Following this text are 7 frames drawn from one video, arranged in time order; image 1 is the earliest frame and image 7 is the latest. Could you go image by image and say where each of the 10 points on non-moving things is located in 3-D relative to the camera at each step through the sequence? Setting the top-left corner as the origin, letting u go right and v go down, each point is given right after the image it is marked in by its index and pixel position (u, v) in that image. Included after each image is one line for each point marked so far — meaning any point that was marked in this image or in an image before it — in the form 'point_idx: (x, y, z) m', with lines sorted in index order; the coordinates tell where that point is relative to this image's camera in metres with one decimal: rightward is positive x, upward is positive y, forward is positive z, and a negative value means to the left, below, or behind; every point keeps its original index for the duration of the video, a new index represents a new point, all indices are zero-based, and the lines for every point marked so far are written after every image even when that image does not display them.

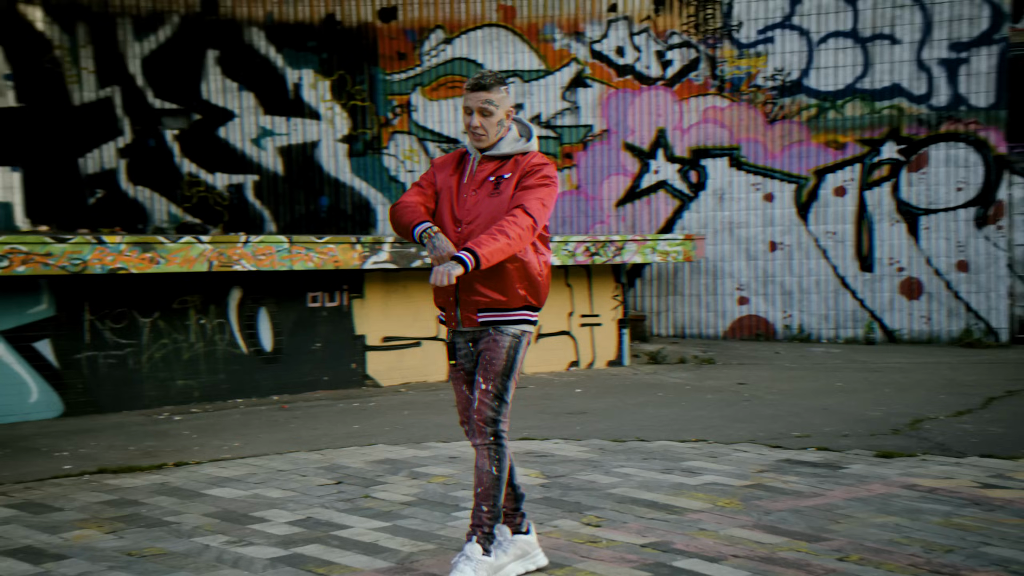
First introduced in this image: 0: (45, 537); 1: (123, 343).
0: (-1.9, -1.0, +3.9) m
1: (-3.1, -0.4, +7.8) m
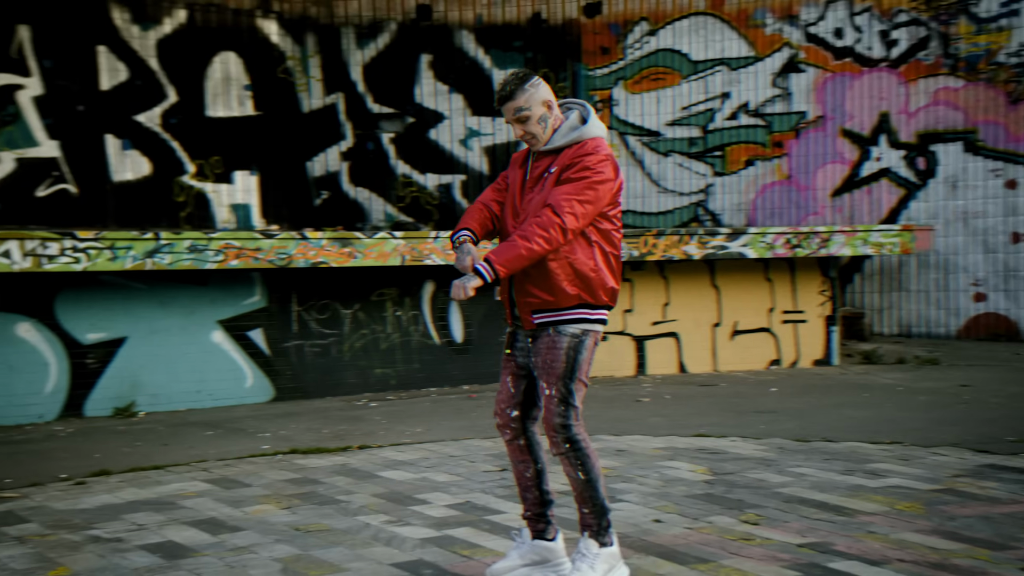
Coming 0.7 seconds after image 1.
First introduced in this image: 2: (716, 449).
0: (-1.2, -1.0, +4.3) m
1: (-1.6, -0.4, +8.4) m
2: (+1.2, -0.9, +5.8) m
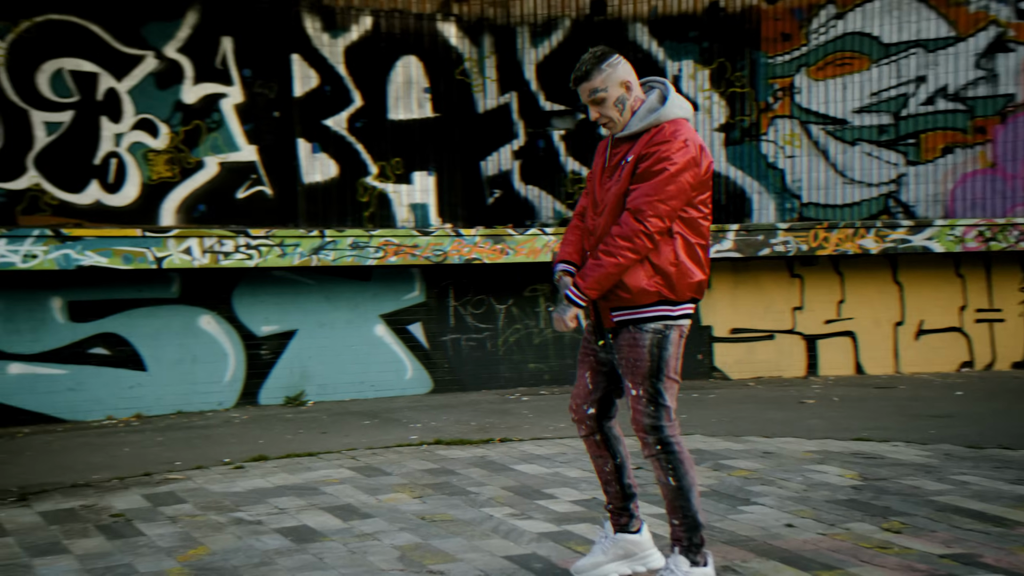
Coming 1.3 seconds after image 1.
0: (-0.7, -0.9, +4.4) m
1: (-0.3, -0.3, +8.5) m
2: (+2.0, -0.9, +5.4) m
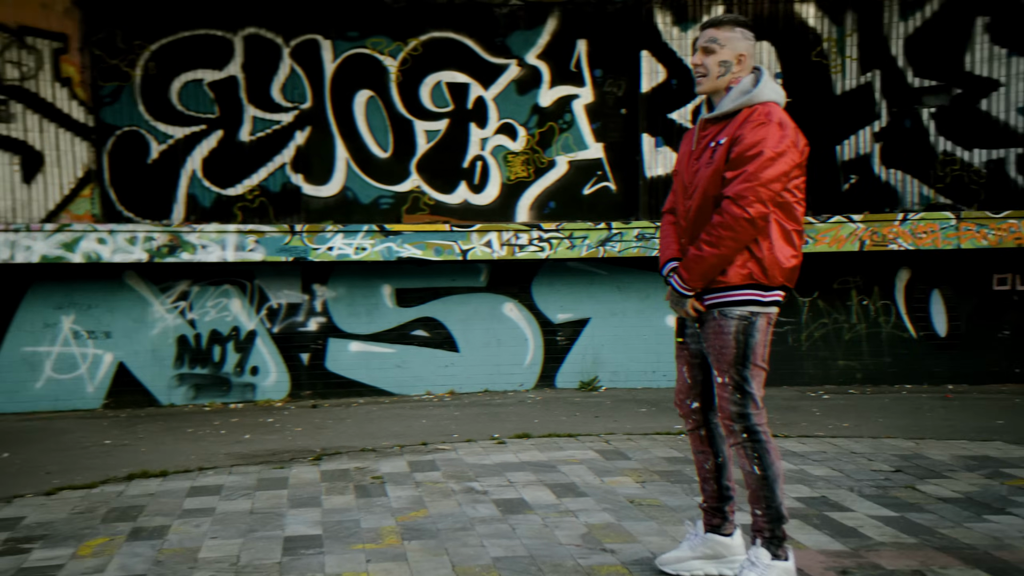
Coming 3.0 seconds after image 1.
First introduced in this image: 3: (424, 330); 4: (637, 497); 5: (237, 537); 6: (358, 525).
0: (+0.4, -0.9, +4.6) m
1: (+2.3, -0.3, +8.2) m
2: (+3.2, -0.9, +4.5) m
3: (-0.8, -0.4, +8.7) m
4: (+0.5, -0.9, +4.1) m
5: (-1.1, -1.0, +3.9) m
6: (-0.6, -1.0, +3.9) m
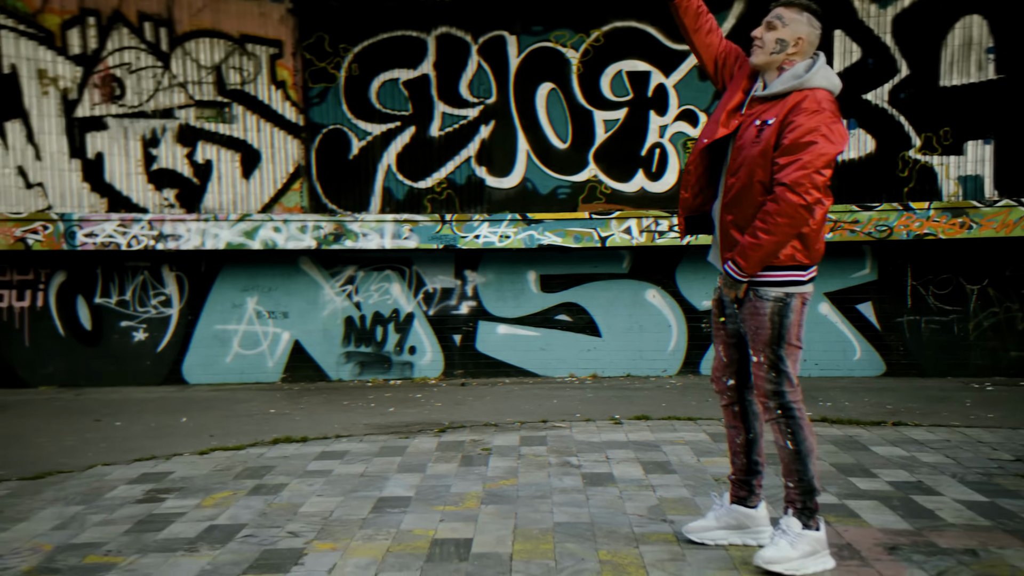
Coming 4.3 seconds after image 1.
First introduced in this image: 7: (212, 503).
0: (+0.8, -0.8, +4.6) m
1: (+3.4, -0.2, +7.7) m
2: (+3.6, -0.8, +3.9) m
3: (+0.5, -0.2, +8.8) m
4: (+0.9, -0.8, +4.1) m
5: (-0.8, -0.9, +4.2) m
6: (-0.3, -0.9, +4.2) m
7: (-1.3, -0.9, +4.3) m
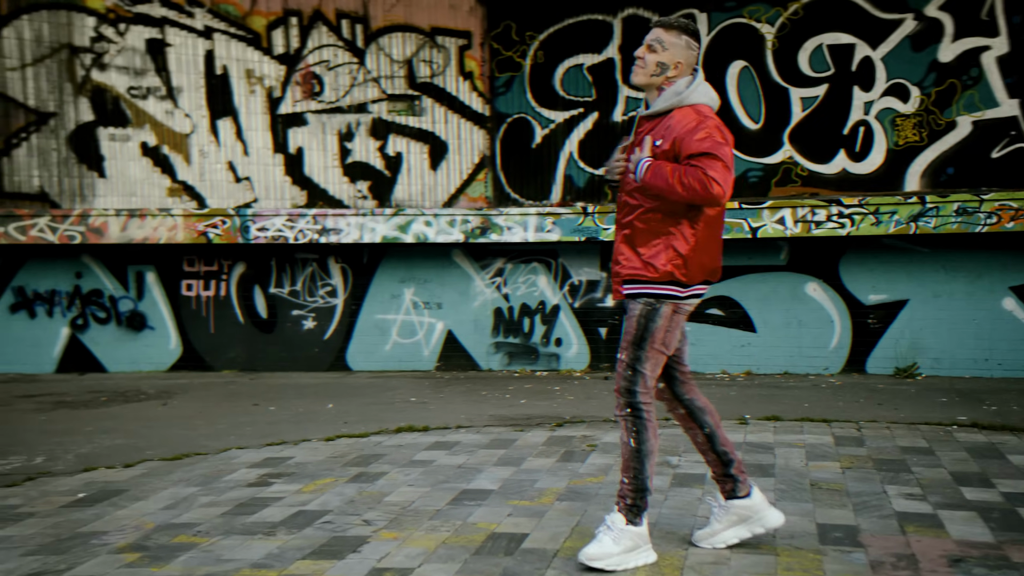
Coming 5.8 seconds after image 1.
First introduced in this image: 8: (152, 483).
0: (+1.3, -0.8, +4.2) m
1: (+4.5, -0.1, +6.8) m
2: (+3.9, -0.8, +3.0) m
3: (+1.8, -0.2, +8.5) m
4: (+1.2, -0.8, +3.7) m
5: (-0.3, -0.9, +4.2) m
6: (+0.1, -0.8, +4.0) m
7: (-0.9, -0.9, +4.4) m
8: (-1.9, -1.0, +5.3) m
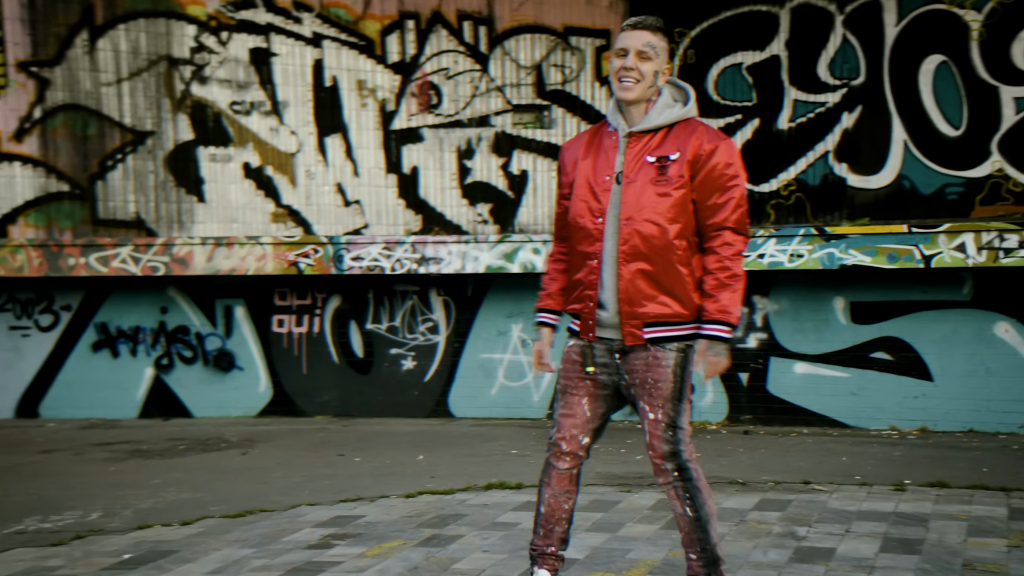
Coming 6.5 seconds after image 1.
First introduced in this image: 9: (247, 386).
0: (+1.7, -0.8, +2.8) m
1: (+5.1, -0.3, +5.1) m
2: (+4.1, -0.8, +1.4) m
3: (+2.7, -0.4, +7.0) m
4: (+1.6, -0.8, +2.4) m
5: (+0.1, -0.9, +3.0) m
6: (+0.5, -0.9, +2.8) m
7: (-0.5, -1.0, +3.2) m
8: (-1.4, -1.1, +4.2) m
9: (-2.4, -0.9, +8.8) m
